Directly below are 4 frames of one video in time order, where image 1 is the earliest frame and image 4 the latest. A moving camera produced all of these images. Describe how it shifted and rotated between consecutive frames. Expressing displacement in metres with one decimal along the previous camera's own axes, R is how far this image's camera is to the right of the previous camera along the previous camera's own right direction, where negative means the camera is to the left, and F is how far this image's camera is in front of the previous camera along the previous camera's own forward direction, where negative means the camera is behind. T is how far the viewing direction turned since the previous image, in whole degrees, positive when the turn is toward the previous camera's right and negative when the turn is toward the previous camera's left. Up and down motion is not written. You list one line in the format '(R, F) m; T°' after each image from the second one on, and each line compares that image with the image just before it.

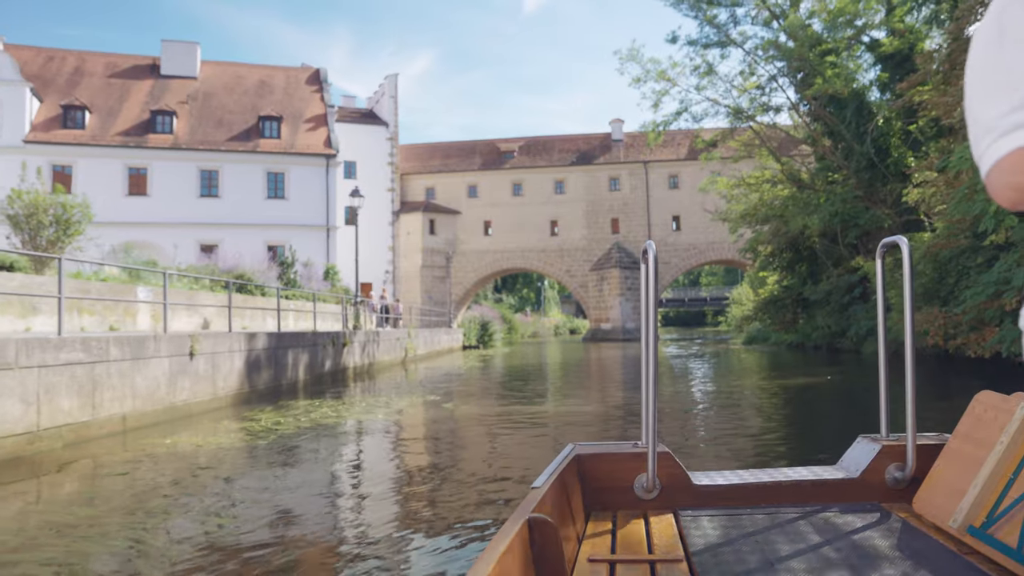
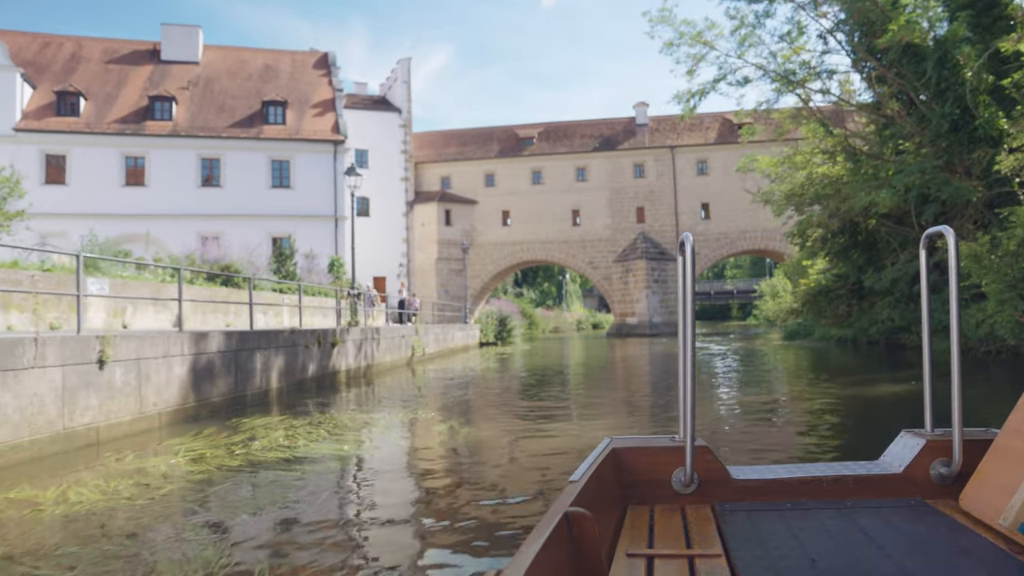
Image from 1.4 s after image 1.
(0.0, +1.9) m; -2°
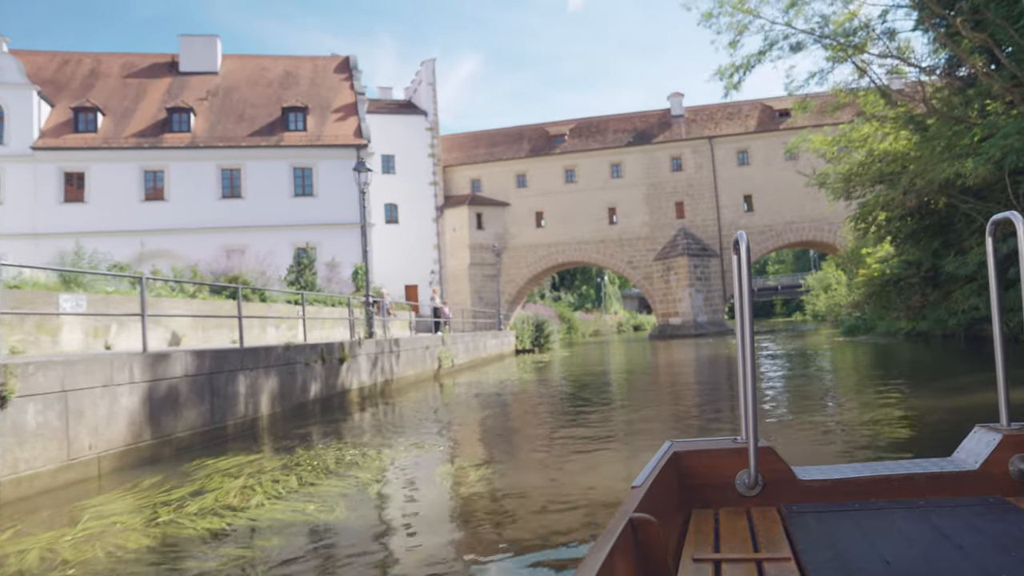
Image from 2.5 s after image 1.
(+0.1, +1.4) m; -3°
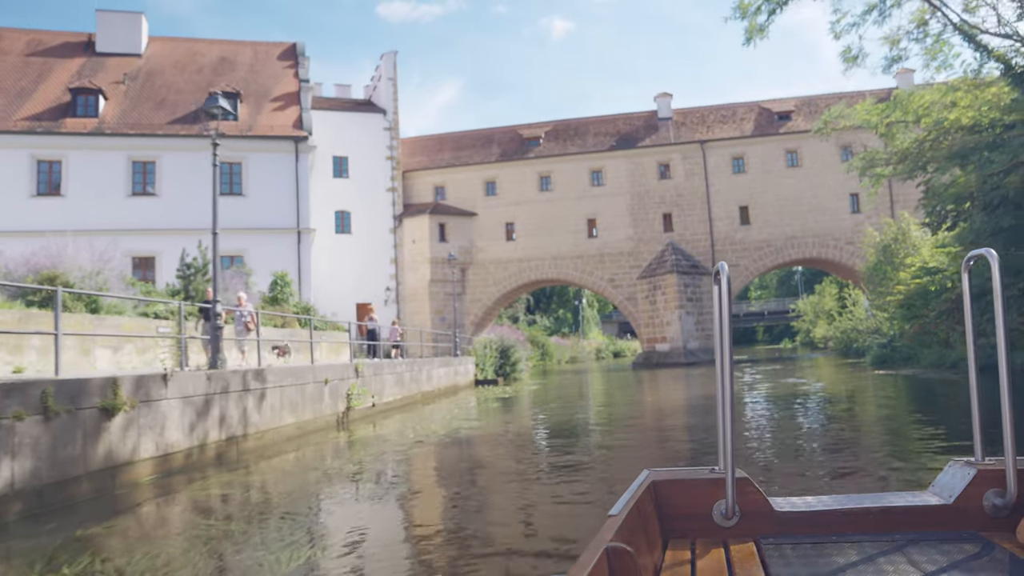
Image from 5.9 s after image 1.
(+0.5, +4.2) m; +2°
